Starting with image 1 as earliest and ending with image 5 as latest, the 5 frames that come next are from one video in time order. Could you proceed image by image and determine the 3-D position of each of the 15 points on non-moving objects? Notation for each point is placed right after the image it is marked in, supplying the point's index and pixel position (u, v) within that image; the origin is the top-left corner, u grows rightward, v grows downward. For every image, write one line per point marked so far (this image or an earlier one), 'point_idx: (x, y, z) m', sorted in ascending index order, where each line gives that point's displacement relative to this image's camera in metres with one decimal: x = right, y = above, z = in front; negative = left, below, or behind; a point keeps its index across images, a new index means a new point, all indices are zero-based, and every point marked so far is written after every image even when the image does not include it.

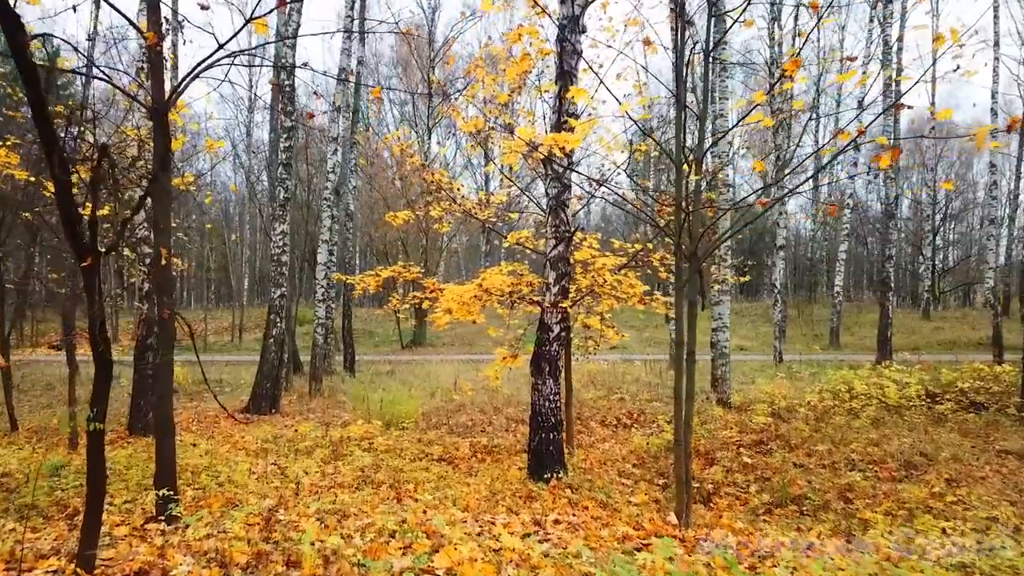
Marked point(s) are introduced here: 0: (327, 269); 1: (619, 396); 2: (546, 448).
0: (-4.6, +0.5, +14.1) m
1: (+2.3, -2.3, +11.9) m
2: (+0.4, -2.0, +7.2) m
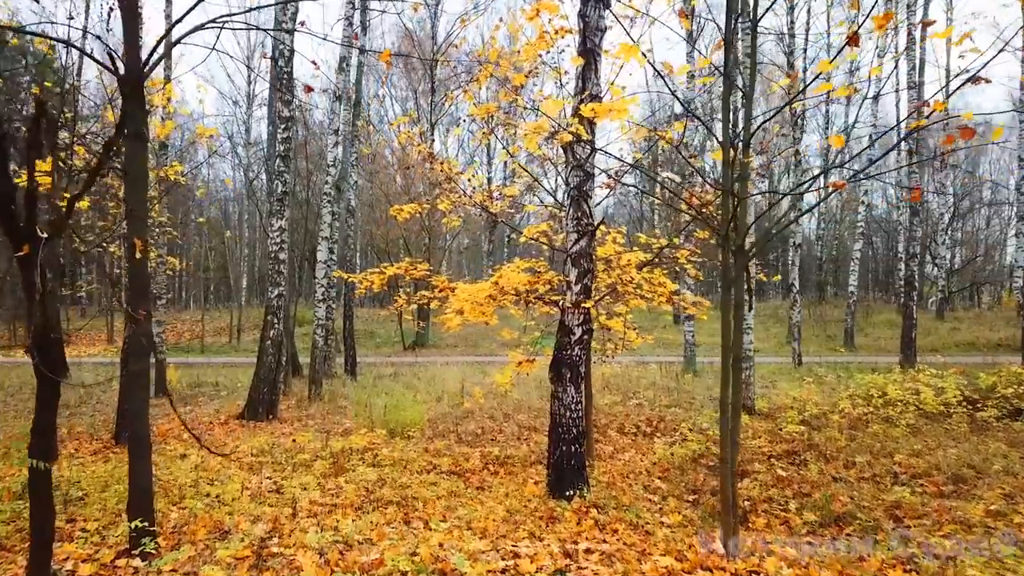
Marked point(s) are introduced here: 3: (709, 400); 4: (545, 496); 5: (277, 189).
0: (-4.4, +0.5, +13.5) m
1: (+2.5, -2.3, +11.3) m
2: (+0.6, -2.0, +6.5) m
3: (+4.0, -2.3, +11.3) m
4: (+0.4, -2.4, +6.6) m
5: (-4.7, +2.0, +11.4) m
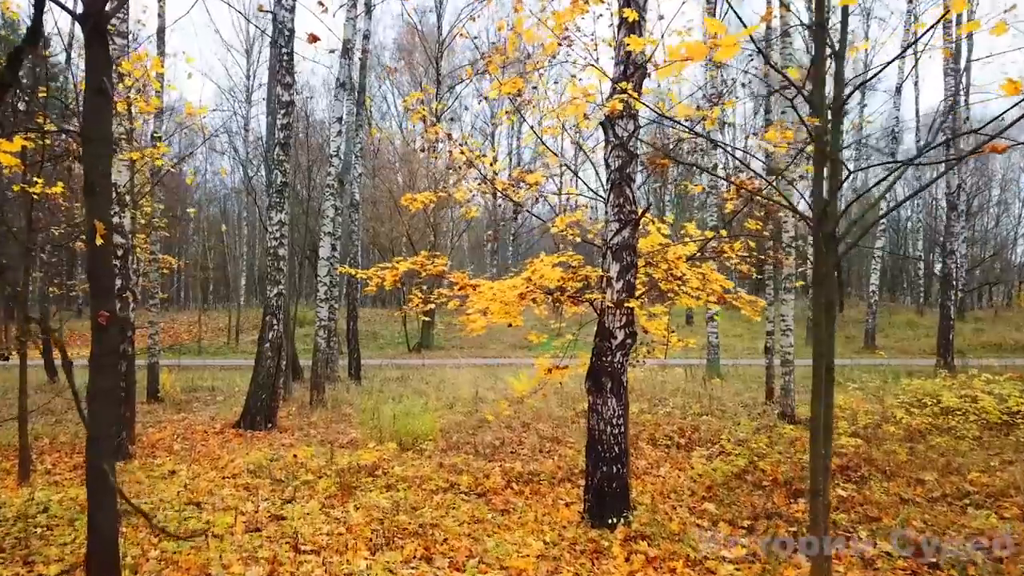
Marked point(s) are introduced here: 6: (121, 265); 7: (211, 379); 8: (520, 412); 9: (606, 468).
0: (-4.1, +0.5, +12.6) m
1: (+2.8, -2.2, +10.5) m
2: (+1.0, -2.0, +5.7) m
3: (+4.3, -2.2, +10.5) m
4: (+0.7, -2.4, +5.7) m
5: (-4.4, +2.0, +10.6) m
6: (-5.5, +0.3, +8.0) m
7: (-8.4, -2.5, +15.8) m
8: (+0.2, -2.2, +10.1) m
9: (+0.9, -1.8, +5.7) m
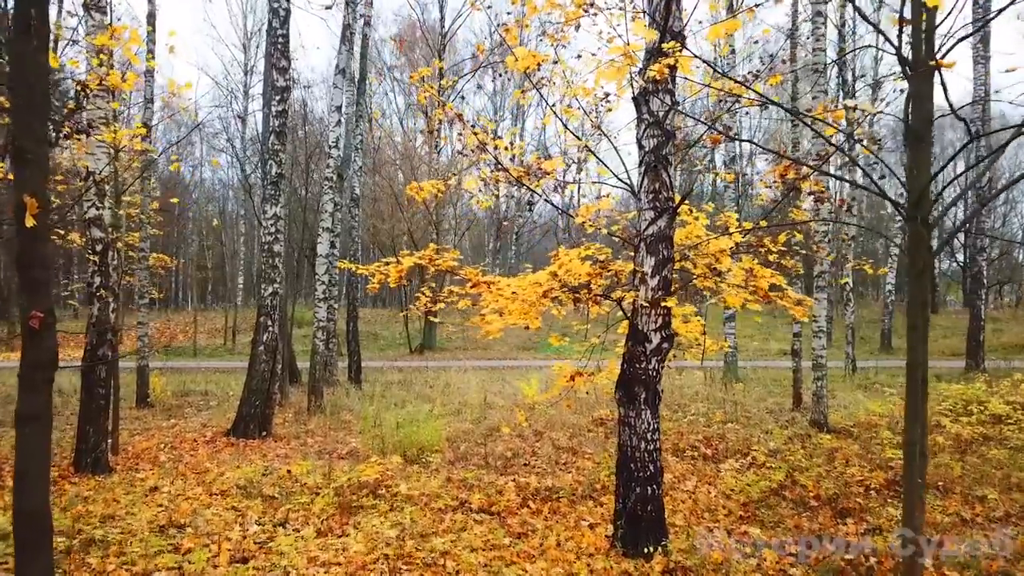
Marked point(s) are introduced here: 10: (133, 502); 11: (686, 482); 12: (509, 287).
0: (-3.9, +0.5, +12.0) m
1: (+3.0, -2.2, +9.8) m
2: (+1.2, -2.0, +5.0) m
3: (+4.5, -2.2, +9.8) m
4: (+0.9, -2.4, +5.1) m
5: (-4.2, +2.0, +9.9) m
6: (-5.3, +0.3, +7.3) m
7: (-8.2, -2.5, +15.1) m
8: (+0.3, -2.2, +9.5) m
9: (+1.1, -1.8, +5.0) m
10: (-4.1, -2.3, +6.0) m
11: (+2.2, -2.5, +7.2) m
12: (0.0, 0.0, +5.3) m
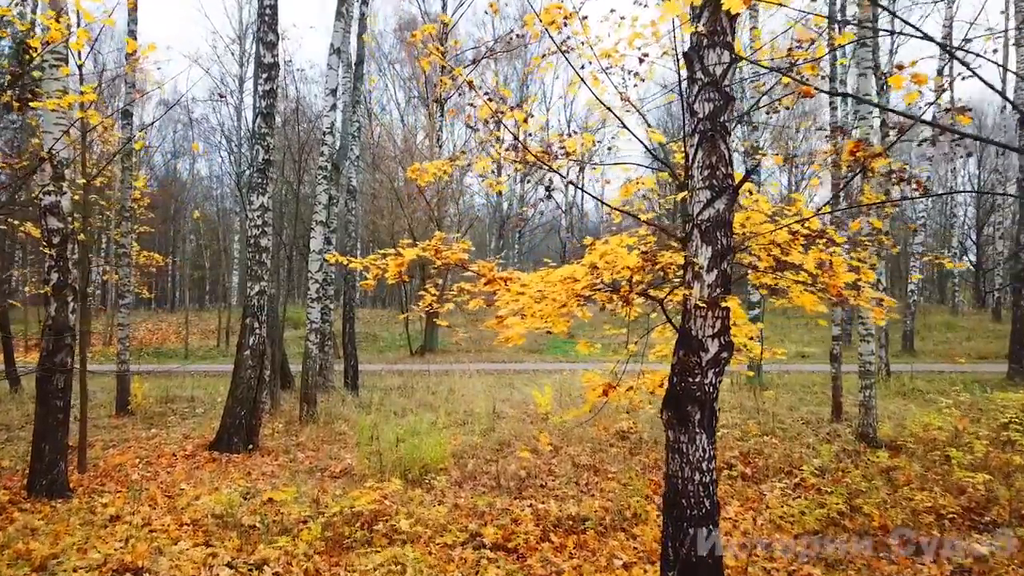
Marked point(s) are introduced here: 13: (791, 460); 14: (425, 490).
0: (-3.7, +0.6, +11.0) m
1: (+3.2, -2.2, +8.9) m
2: (+1.3, -1.9, +4.1) m
3: (+4.7, -2.2, +8.9) m
4: (+1.1, -2.3, +4.1) m
5: (-4.0, +2.1, +9.0) m
6: (-5.1, +0.4, +6.4) m
7: (-8.0, -2.5, +14.2) m
8: (+0.5, -2.2, +8.5) m
9: (+1.3, -1.7, +4.1) m
10: (-3.9, -2.3, +5.1) m
11: (+2.4, -2.5, +6.3) m
12: (+0.2, 0.0, +4.4) m
13: (+3.7, -2.3, +7.5) m
14: (-1.0, -2.3, +6.5) m
